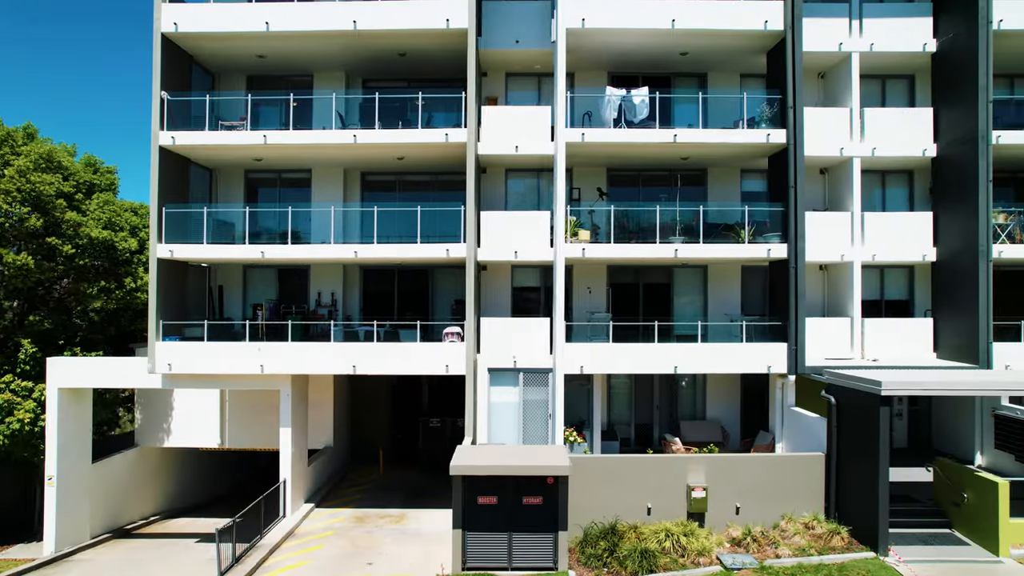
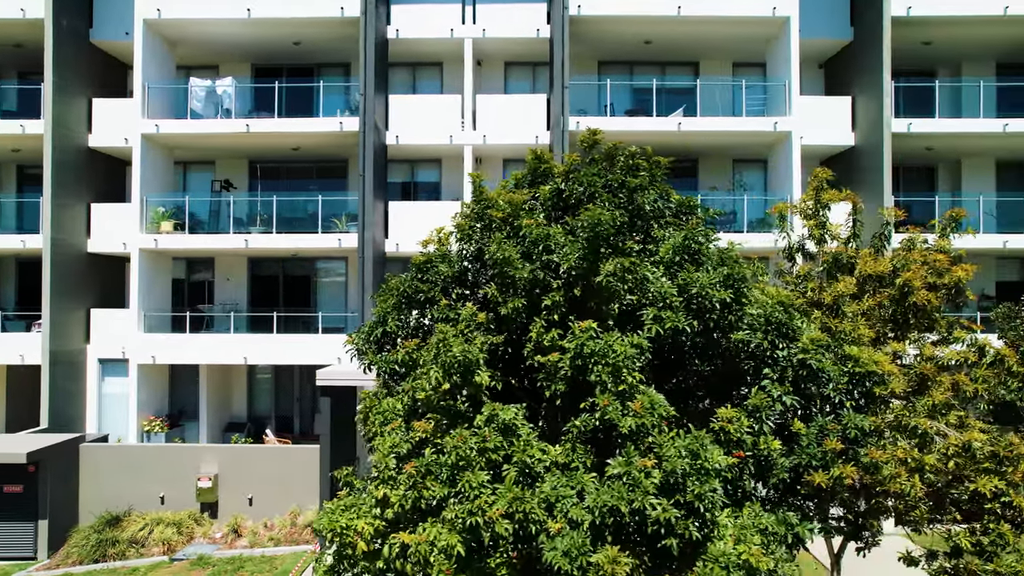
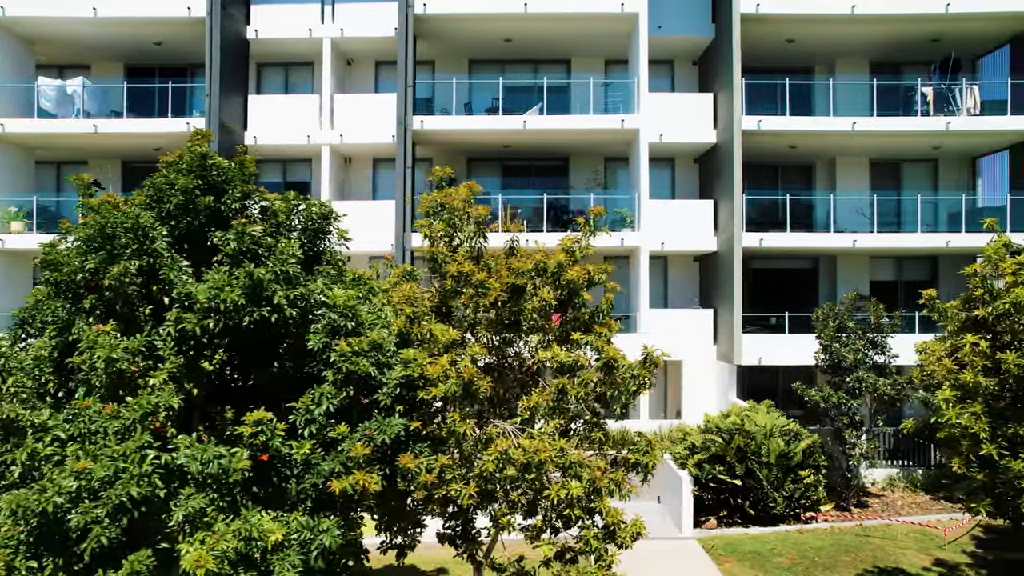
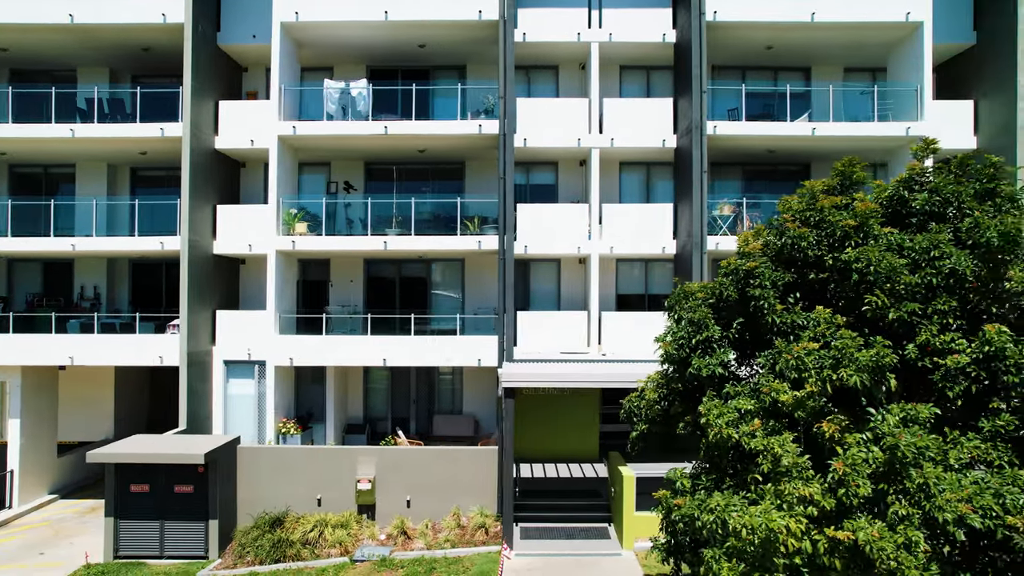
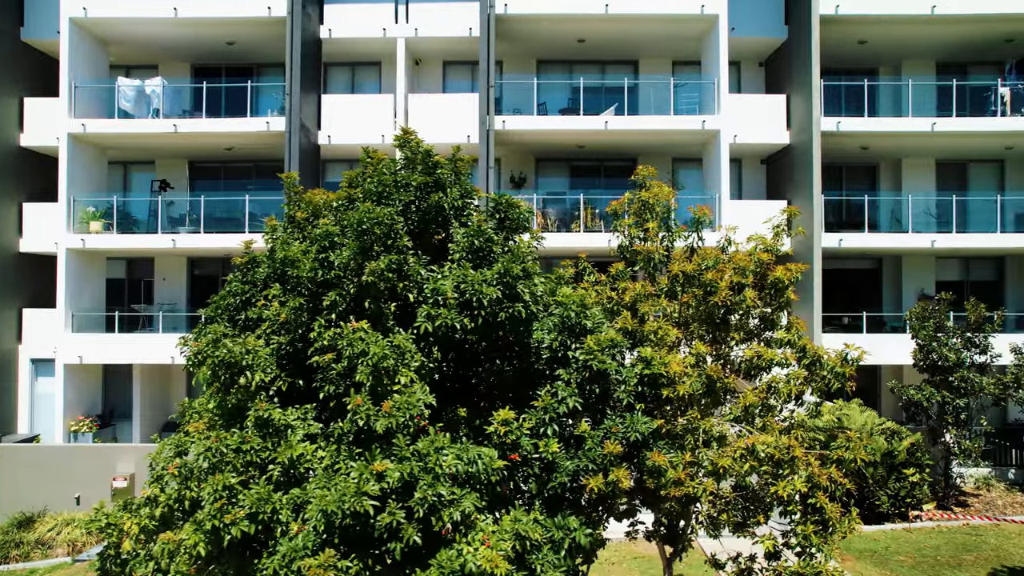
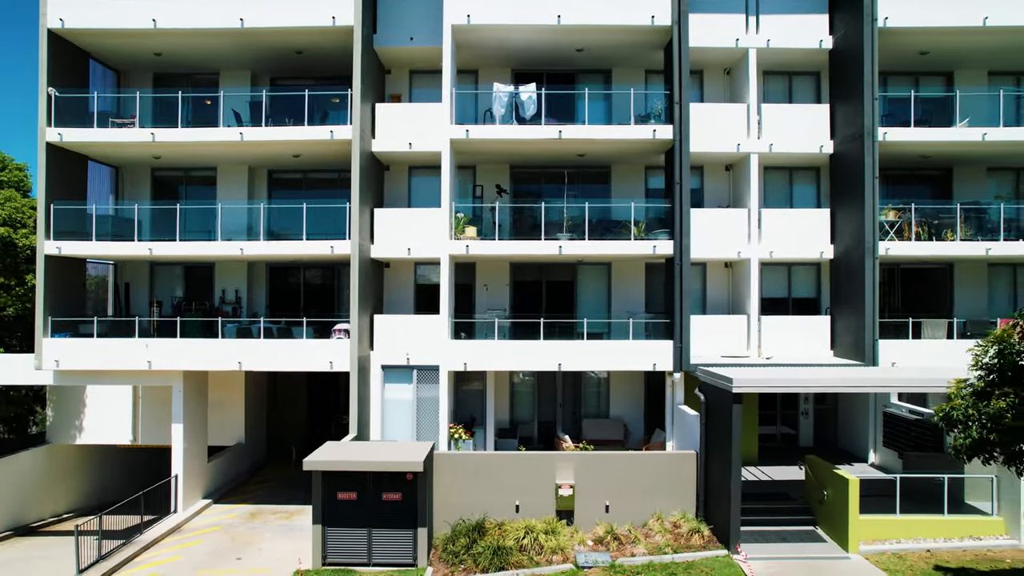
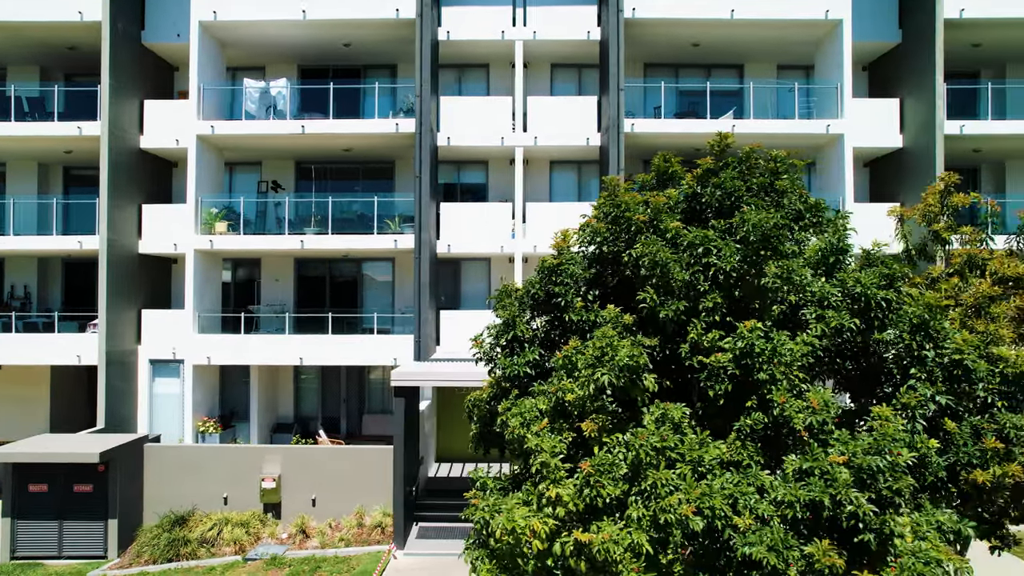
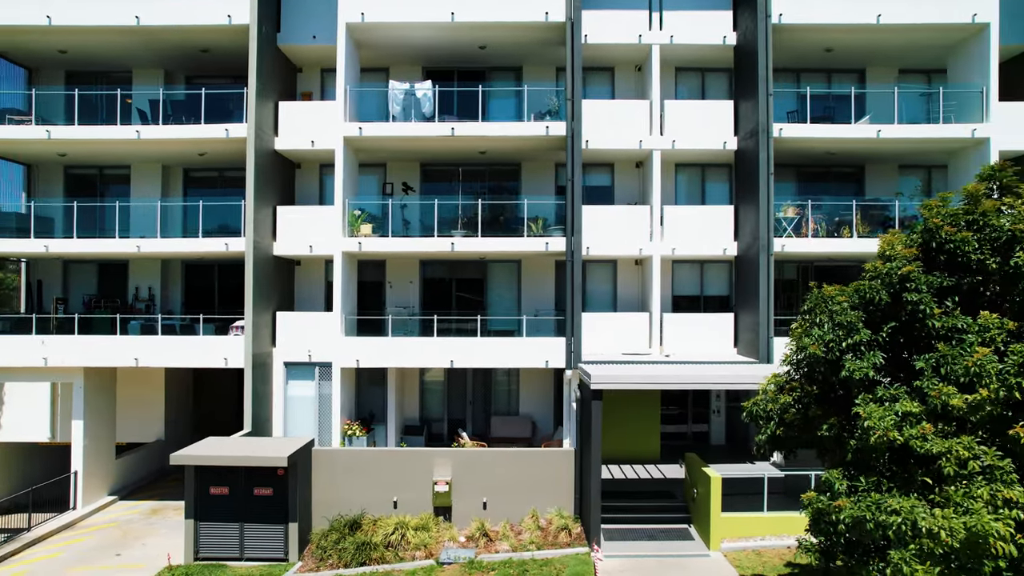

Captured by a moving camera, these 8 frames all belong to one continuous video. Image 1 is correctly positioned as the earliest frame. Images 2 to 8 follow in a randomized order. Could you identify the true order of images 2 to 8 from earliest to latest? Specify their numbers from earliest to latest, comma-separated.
6, 8, 4, 7, 2, 5, 3
